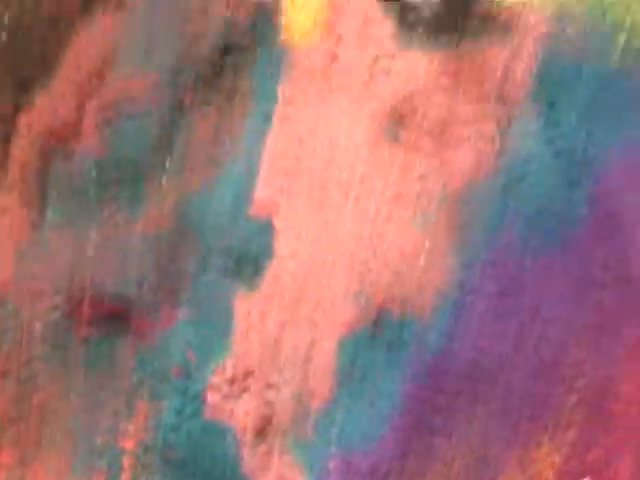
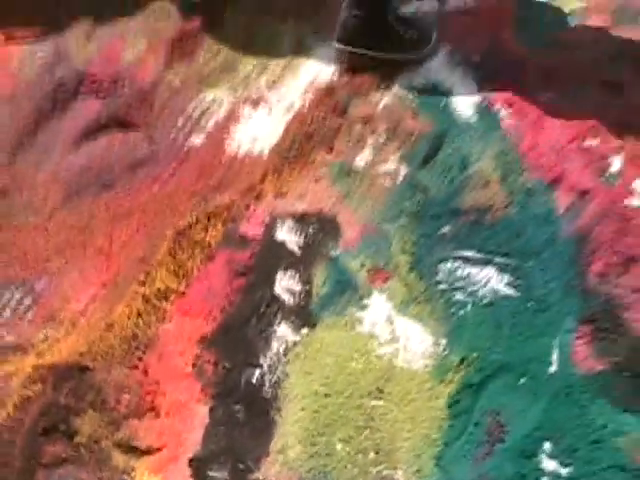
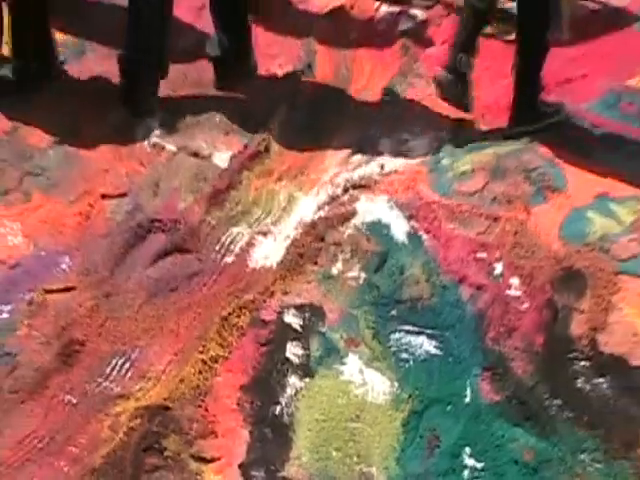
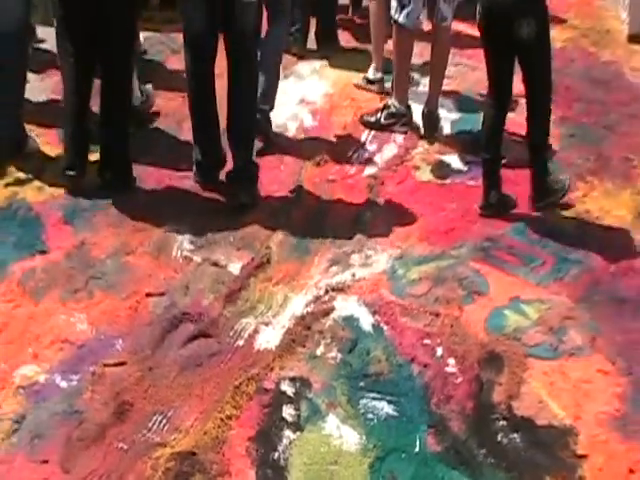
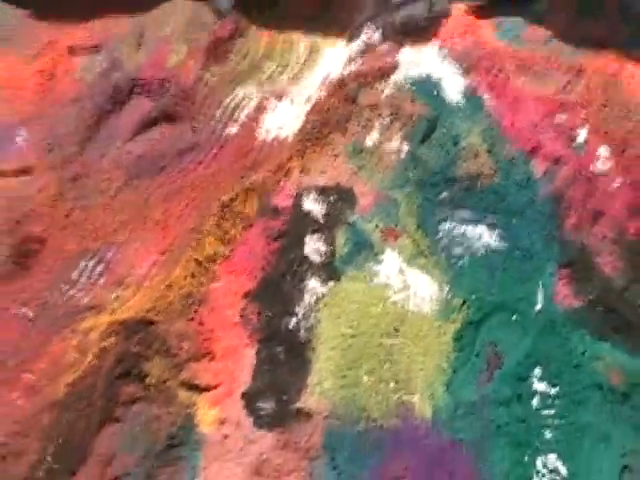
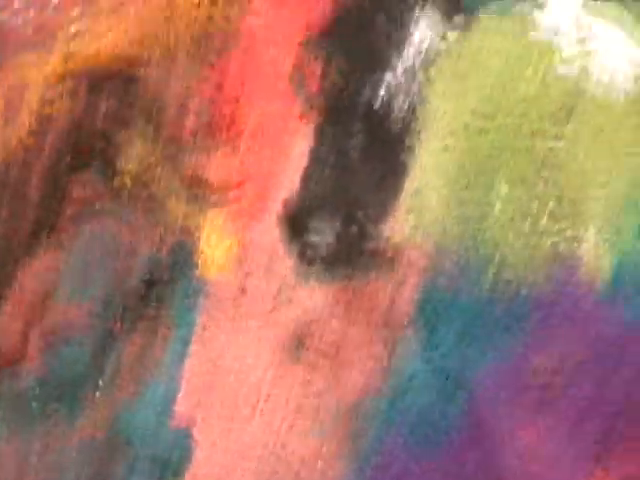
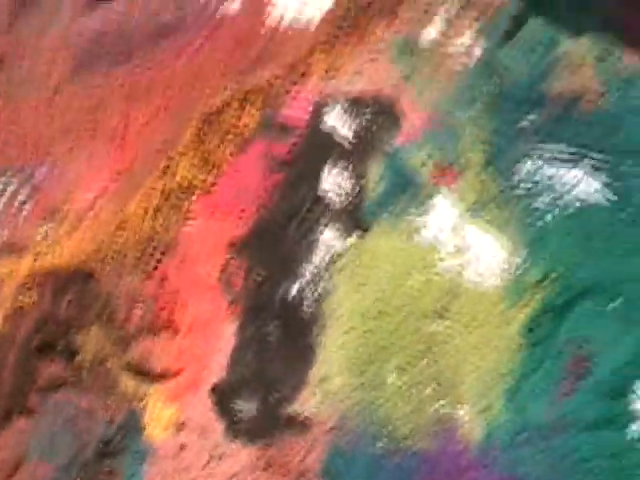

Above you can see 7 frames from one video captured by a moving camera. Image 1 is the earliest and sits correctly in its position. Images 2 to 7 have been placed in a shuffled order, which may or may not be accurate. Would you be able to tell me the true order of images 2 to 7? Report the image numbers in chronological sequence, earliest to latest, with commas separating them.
6, 7, 2, 5, 3, 4
